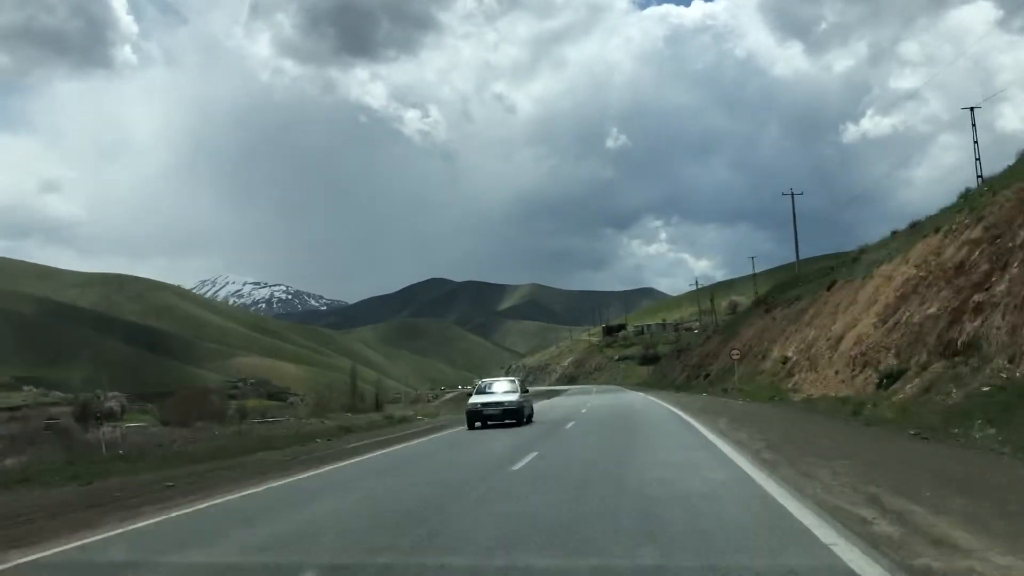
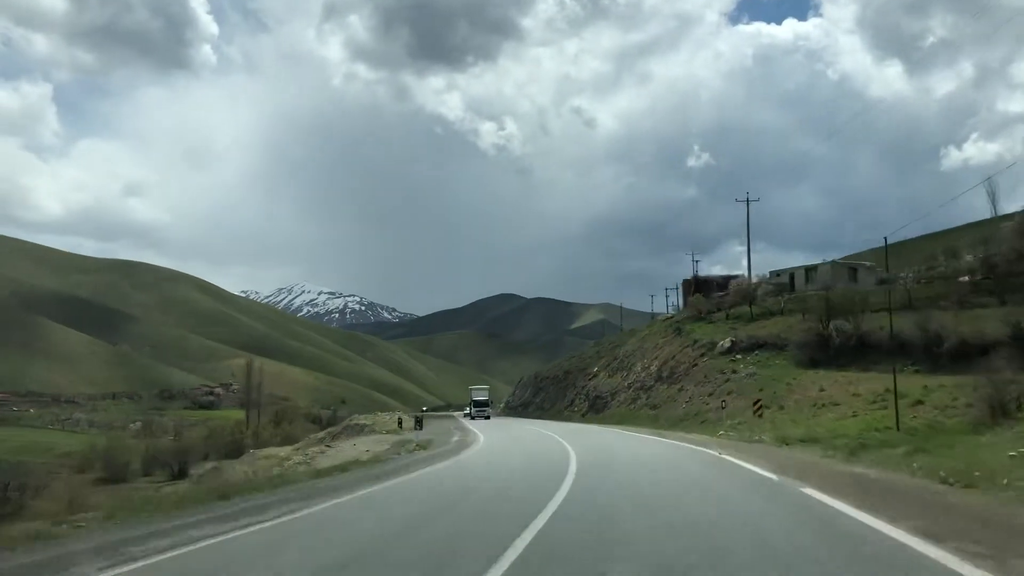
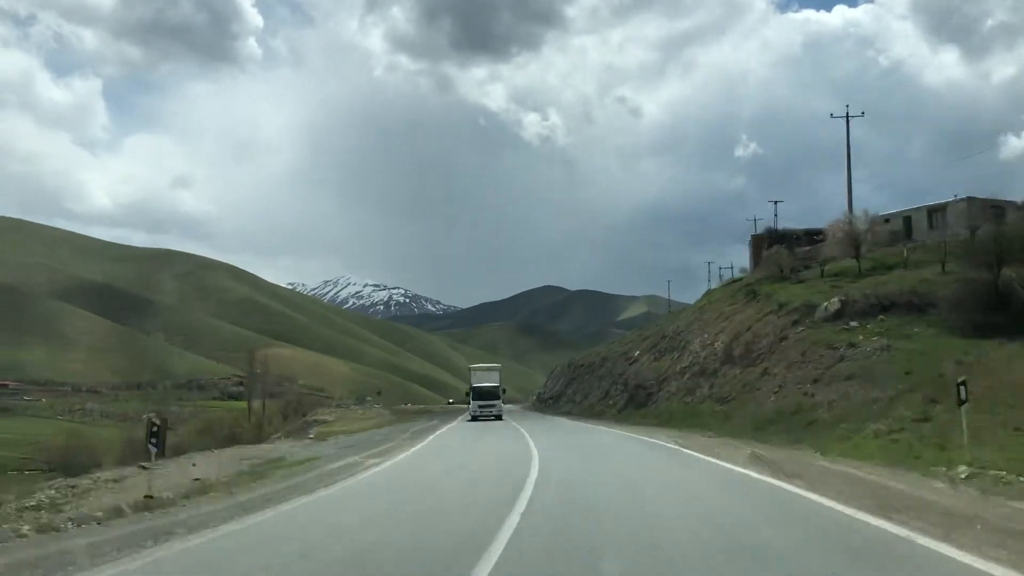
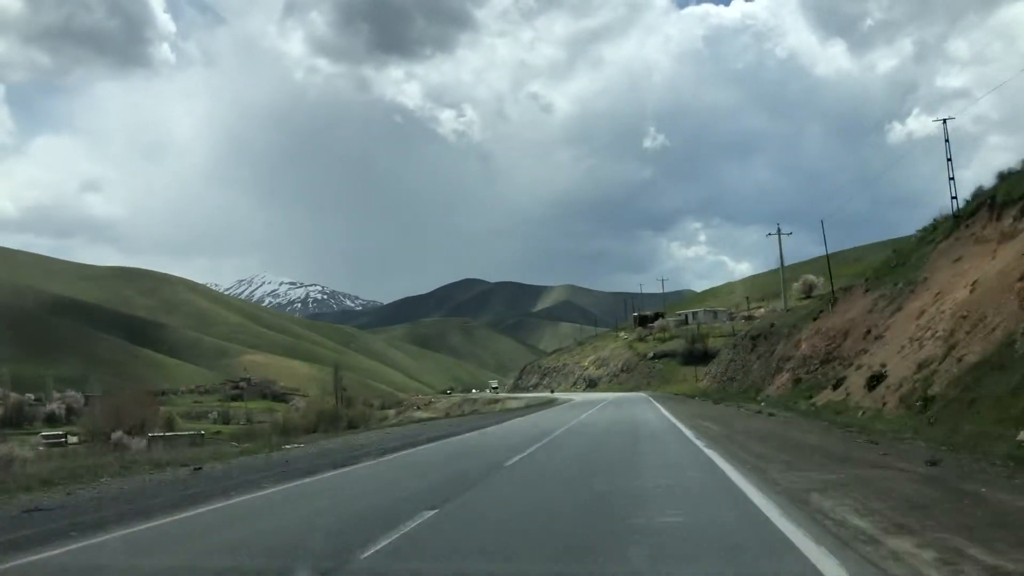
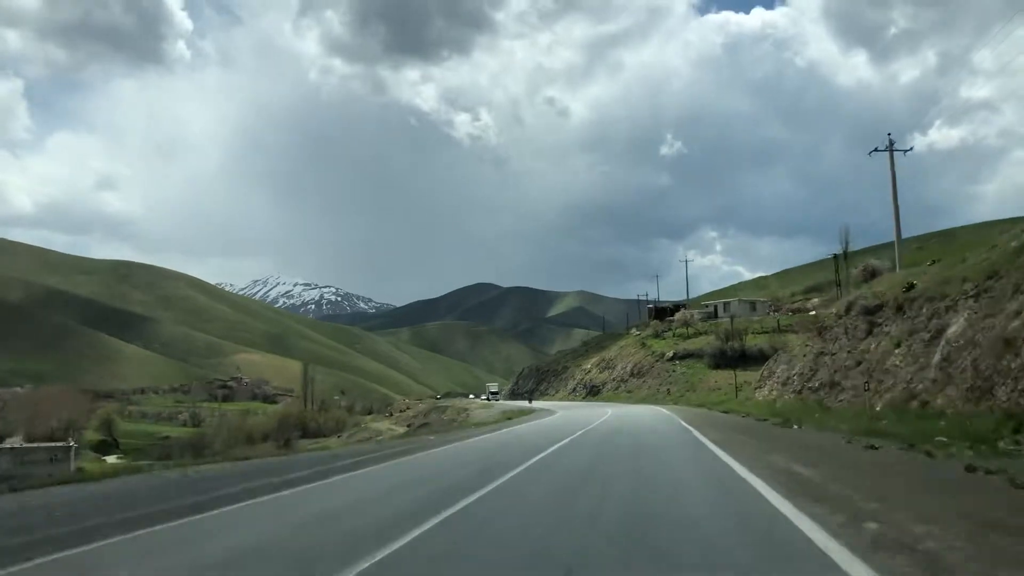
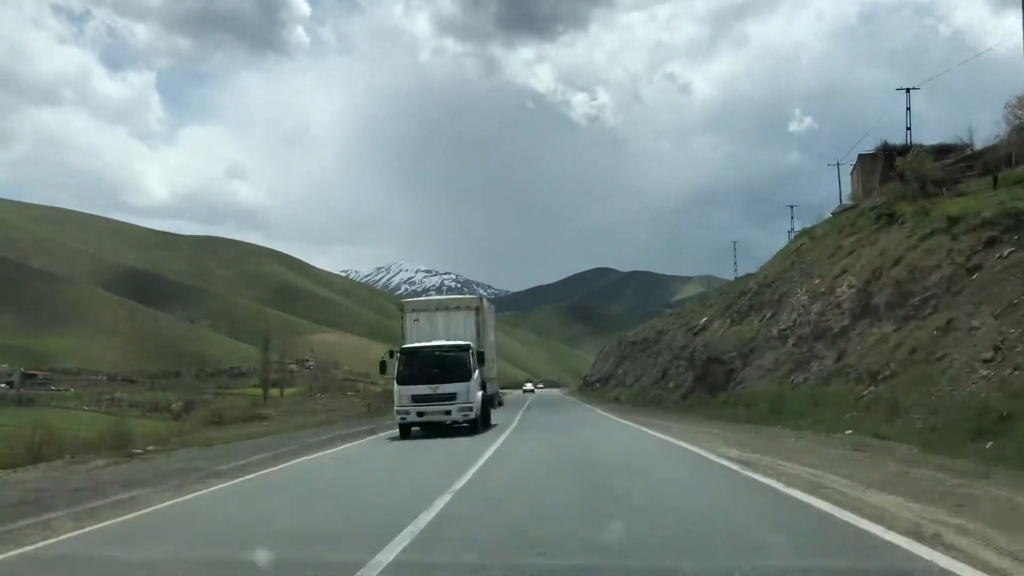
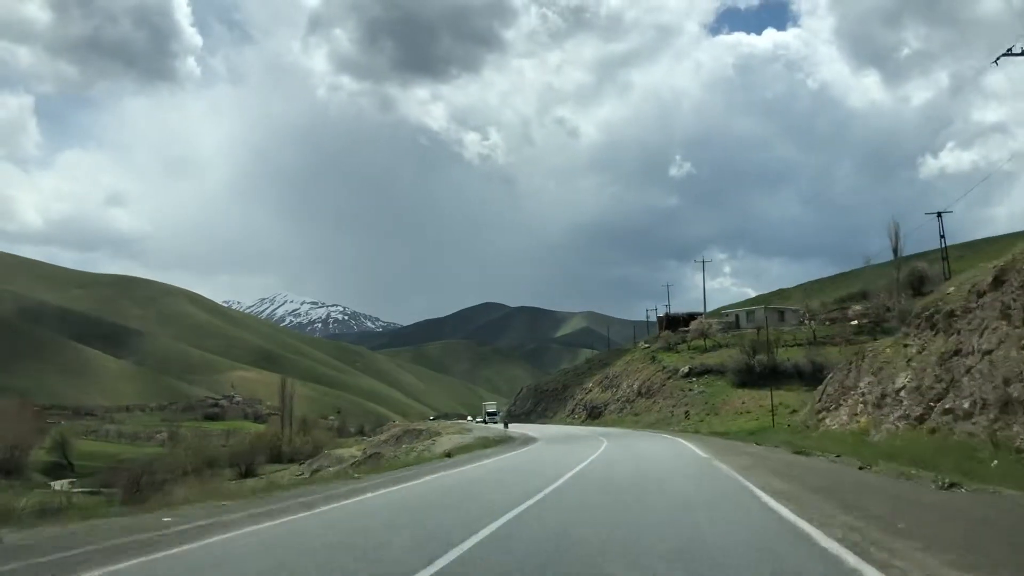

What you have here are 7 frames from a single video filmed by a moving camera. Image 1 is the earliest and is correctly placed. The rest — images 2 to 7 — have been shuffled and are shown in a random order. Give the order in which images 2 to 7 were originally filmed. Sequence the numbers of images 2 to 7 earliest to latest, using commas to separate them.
4, 5, 7, 2, 3, 6
